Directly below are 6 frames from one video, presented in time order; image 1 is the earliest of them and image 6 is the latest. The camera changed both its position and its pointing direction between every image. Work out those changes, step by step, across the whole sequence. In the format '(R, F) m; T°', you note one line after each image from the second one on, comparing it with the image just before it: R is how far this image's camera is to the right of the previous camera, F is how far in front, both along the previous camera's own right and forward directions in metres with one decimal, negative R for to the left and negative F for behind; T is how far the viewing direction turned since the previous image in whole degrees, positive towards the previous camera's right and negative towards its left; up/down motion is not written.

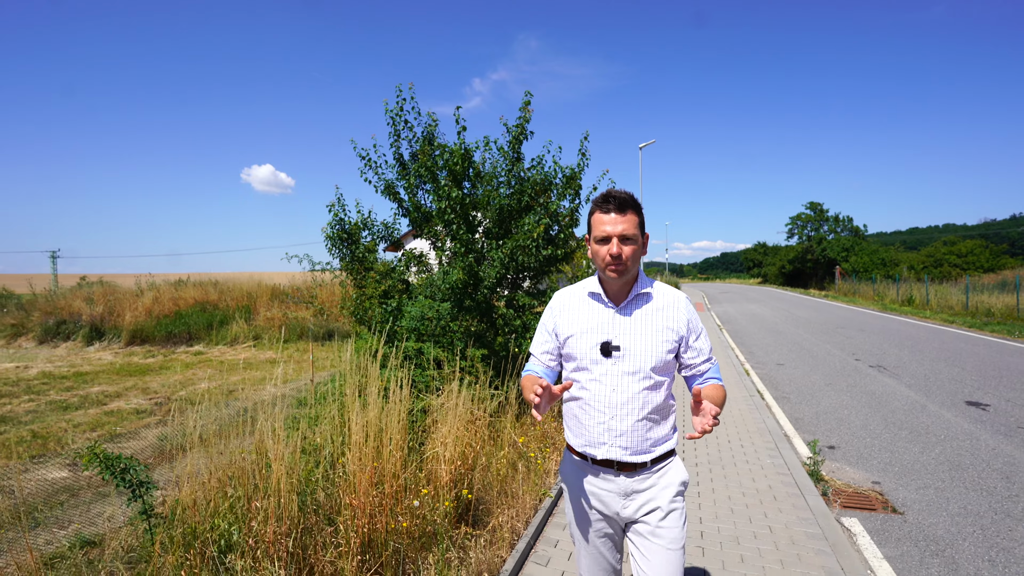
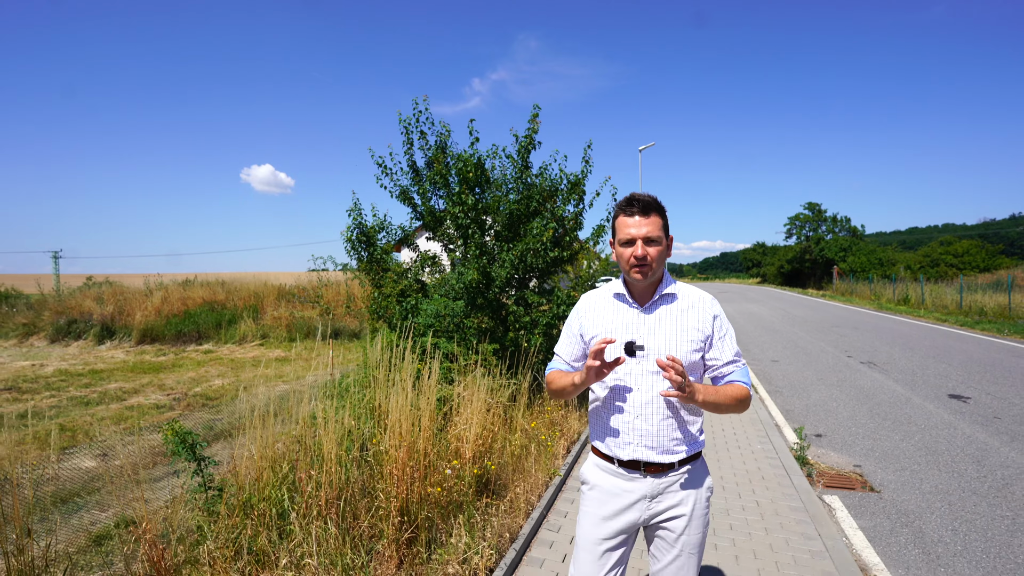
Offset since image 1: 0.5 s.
(-0.1, -0.4) m; 0°
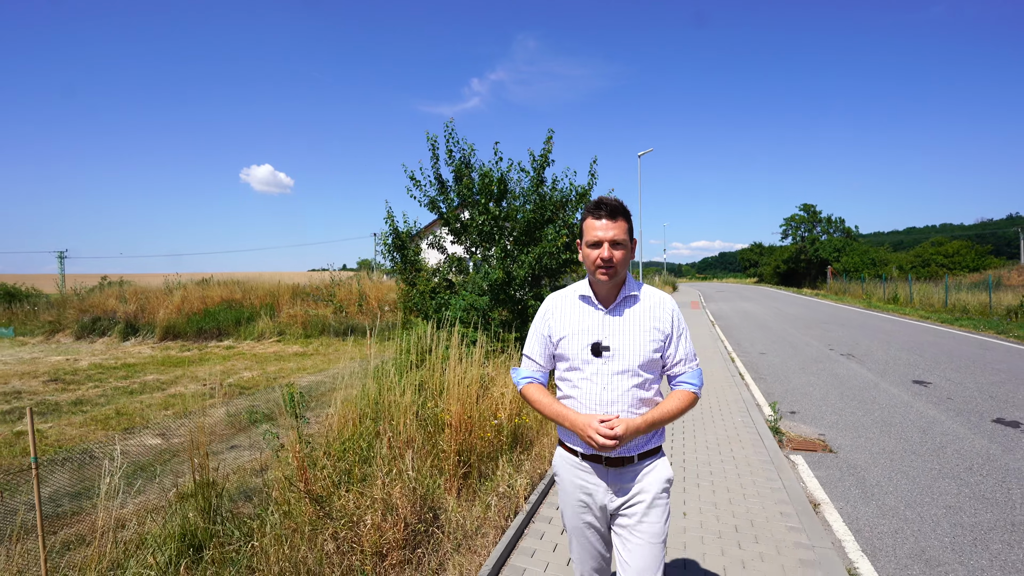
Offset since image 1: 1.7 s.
(-0.2, -0.9) m; 0°
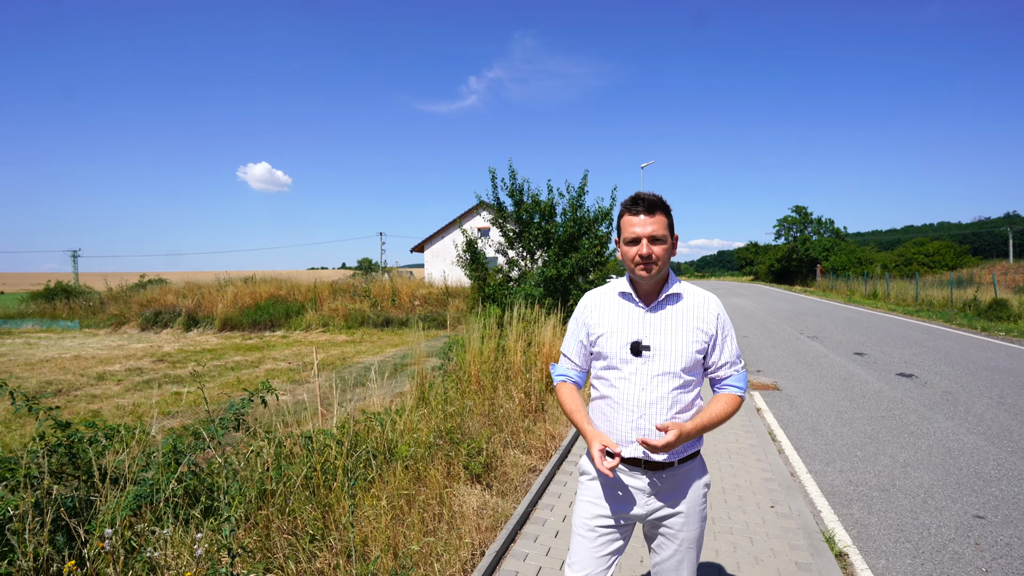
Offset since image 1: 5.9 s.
(-0.9, -2.7) m; 0°
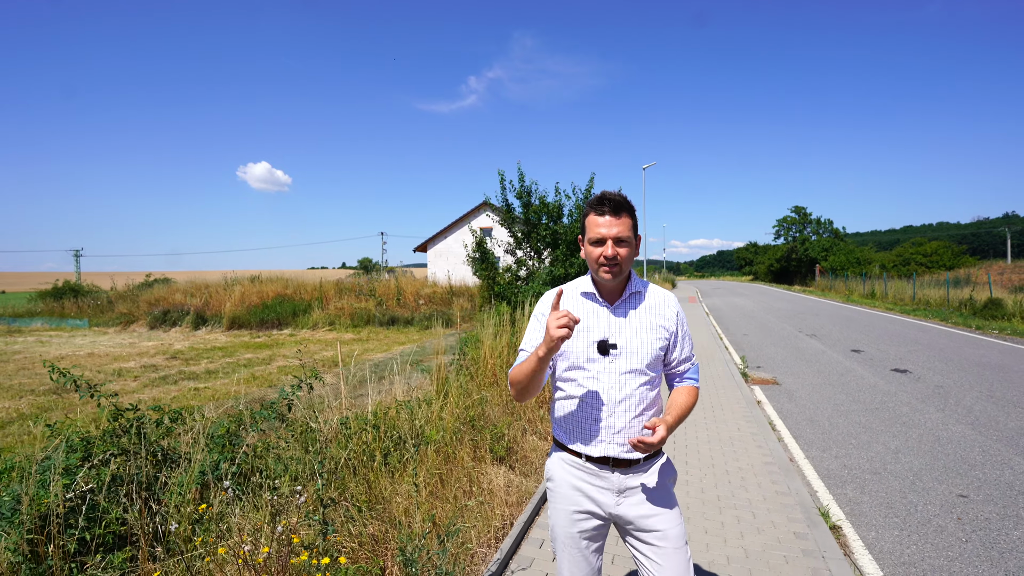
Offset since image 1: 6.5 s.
(-0.2, -0.3) m; 0°
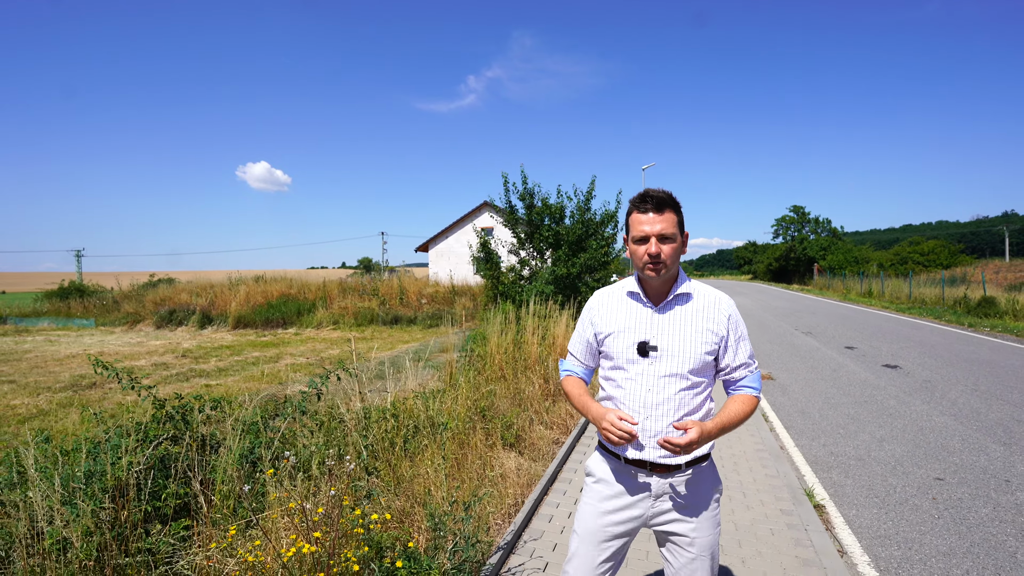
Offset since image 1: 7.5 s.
(-0.1, -0.3) m; 0°
